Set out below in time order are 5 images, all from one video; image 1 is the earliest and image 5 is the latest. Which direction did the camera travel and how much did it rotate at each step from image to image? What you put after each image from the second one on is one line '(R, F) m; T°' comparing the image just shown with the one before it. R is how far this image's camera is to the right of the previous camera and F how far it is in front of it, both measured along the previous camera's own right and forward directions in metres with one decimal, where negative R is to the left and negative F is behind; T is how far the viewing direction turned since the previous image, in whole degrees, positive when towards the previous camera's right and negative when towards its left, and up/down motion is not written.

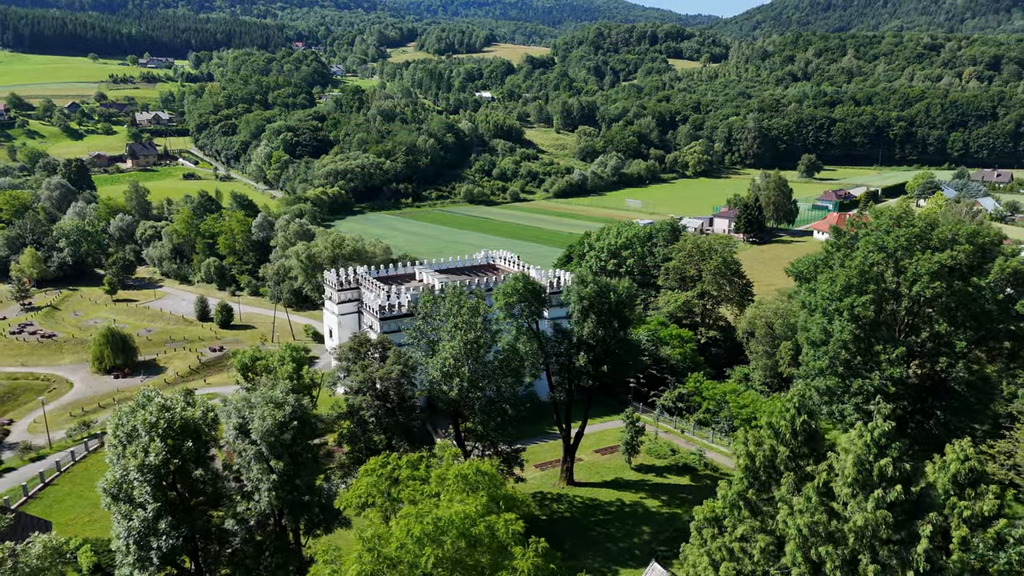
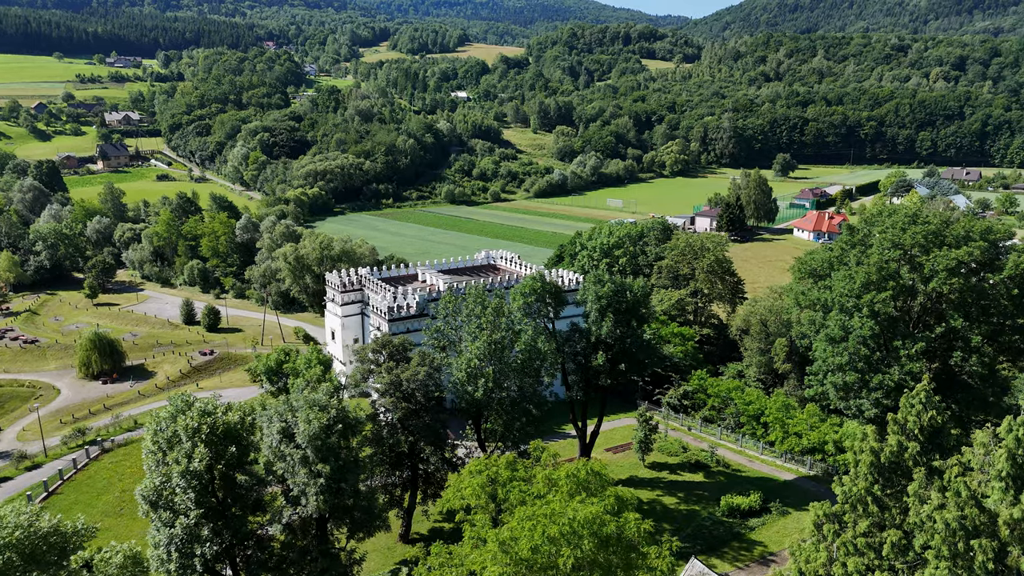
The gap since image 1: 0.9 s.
(-1.6, 0.0) m; +2°
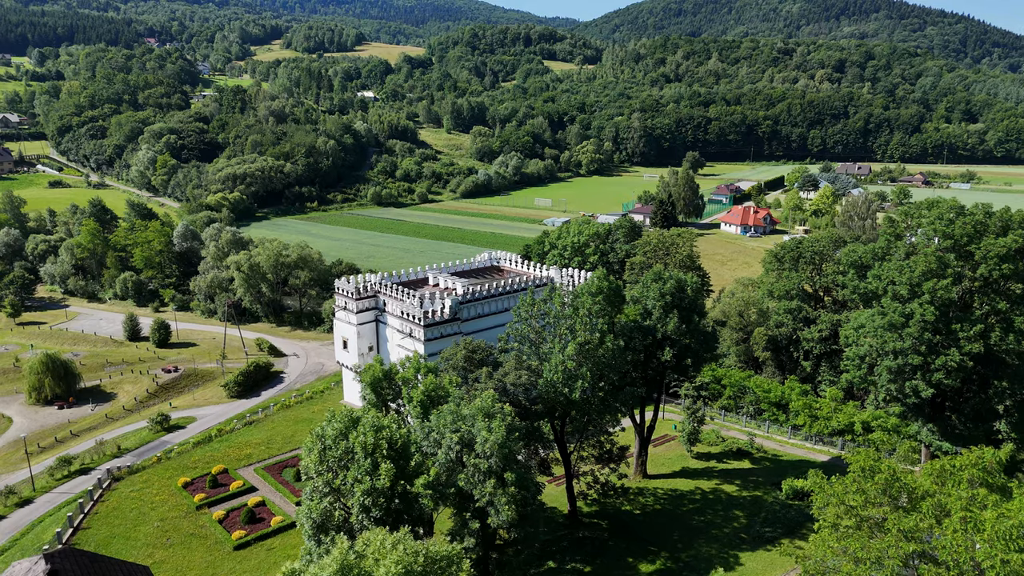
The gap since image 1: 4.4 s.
(-6.1, +0.4) m; +7°
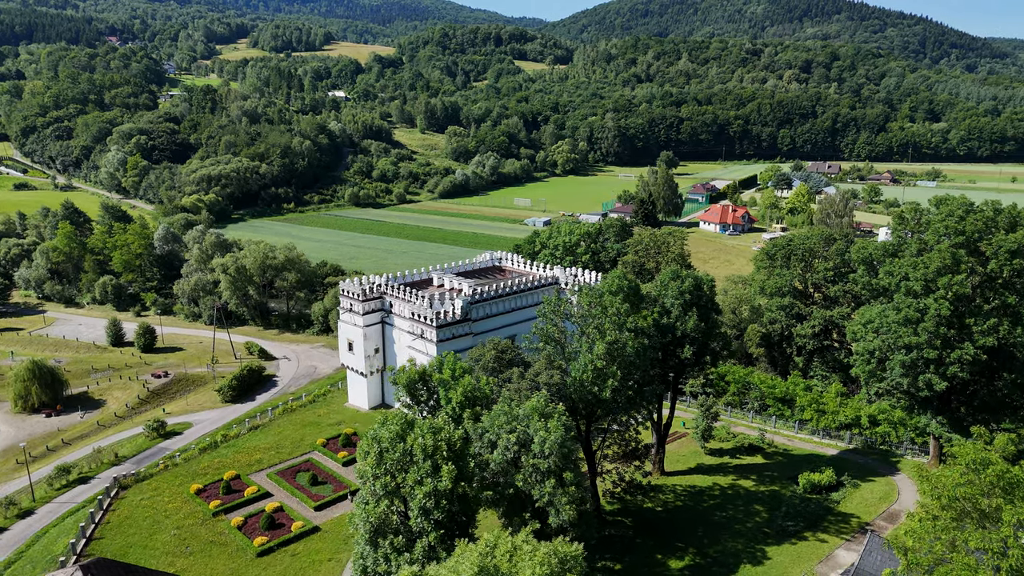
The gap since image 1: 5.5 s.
(-1.9, 0.0) m; +2°
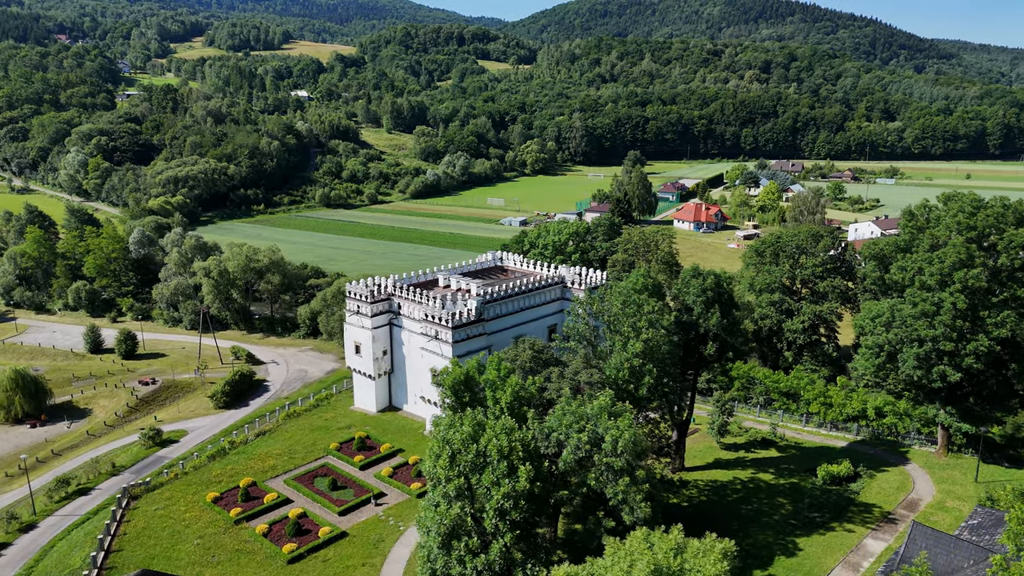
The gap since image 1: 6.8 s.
(-2.4, 0.0) m; +3°
